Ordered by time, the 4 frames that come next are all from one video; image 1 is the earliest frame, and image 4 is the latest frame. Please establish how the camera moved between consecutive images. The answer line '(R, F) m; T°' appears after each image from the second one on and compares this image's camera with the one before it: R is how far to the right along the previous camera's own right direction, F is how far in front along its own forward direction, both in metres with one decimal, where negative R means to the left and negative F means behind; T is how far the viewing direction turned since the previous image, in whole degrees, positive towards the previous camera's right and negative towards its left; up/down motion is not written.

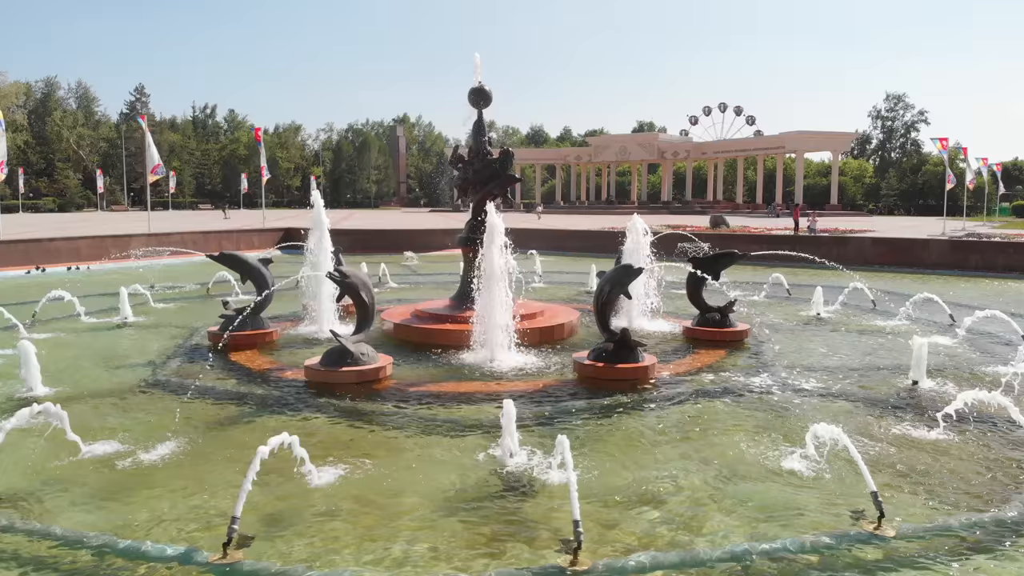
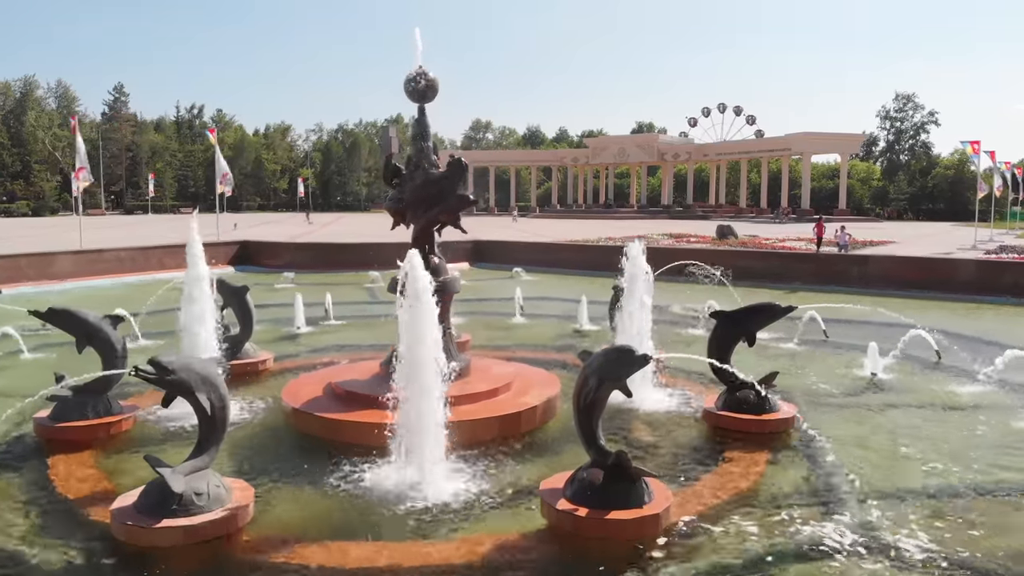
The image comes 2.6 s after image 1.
(+0.4, +2.5) m; 0°
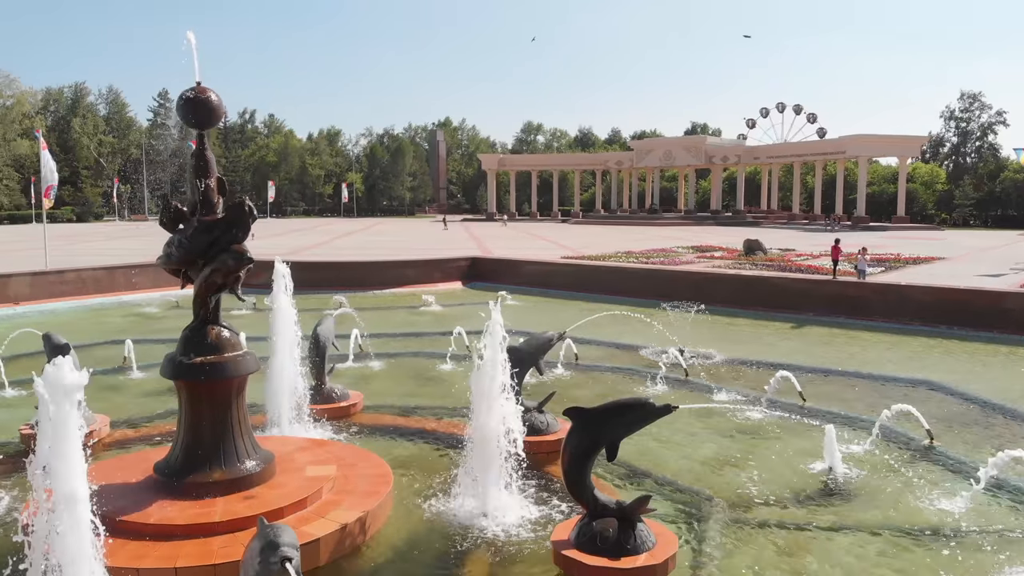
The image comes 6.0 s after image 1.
(+1.5, +1.6) m; -4°
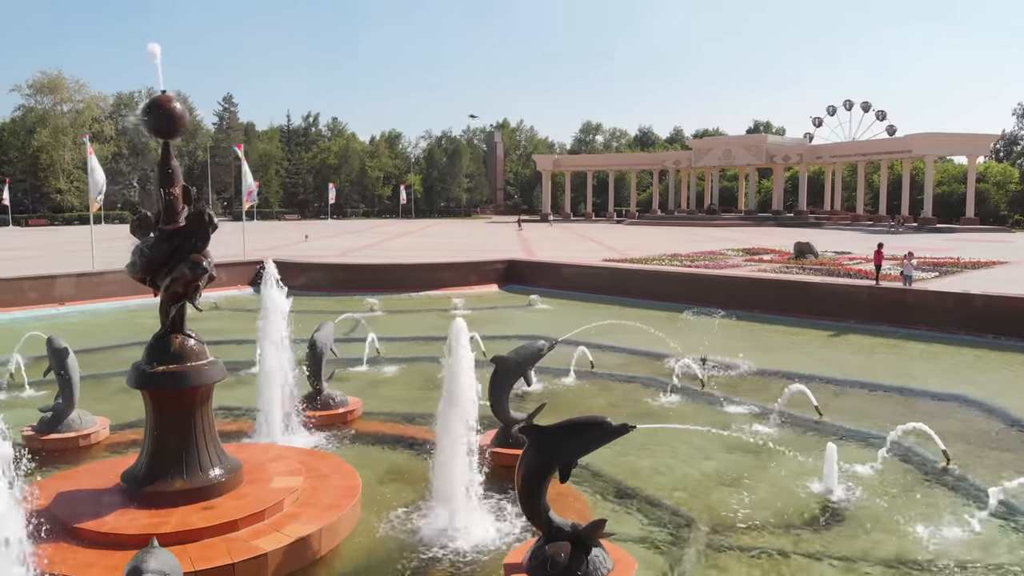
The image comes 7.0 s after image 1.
(+0.6, +0.2) m; -4°
